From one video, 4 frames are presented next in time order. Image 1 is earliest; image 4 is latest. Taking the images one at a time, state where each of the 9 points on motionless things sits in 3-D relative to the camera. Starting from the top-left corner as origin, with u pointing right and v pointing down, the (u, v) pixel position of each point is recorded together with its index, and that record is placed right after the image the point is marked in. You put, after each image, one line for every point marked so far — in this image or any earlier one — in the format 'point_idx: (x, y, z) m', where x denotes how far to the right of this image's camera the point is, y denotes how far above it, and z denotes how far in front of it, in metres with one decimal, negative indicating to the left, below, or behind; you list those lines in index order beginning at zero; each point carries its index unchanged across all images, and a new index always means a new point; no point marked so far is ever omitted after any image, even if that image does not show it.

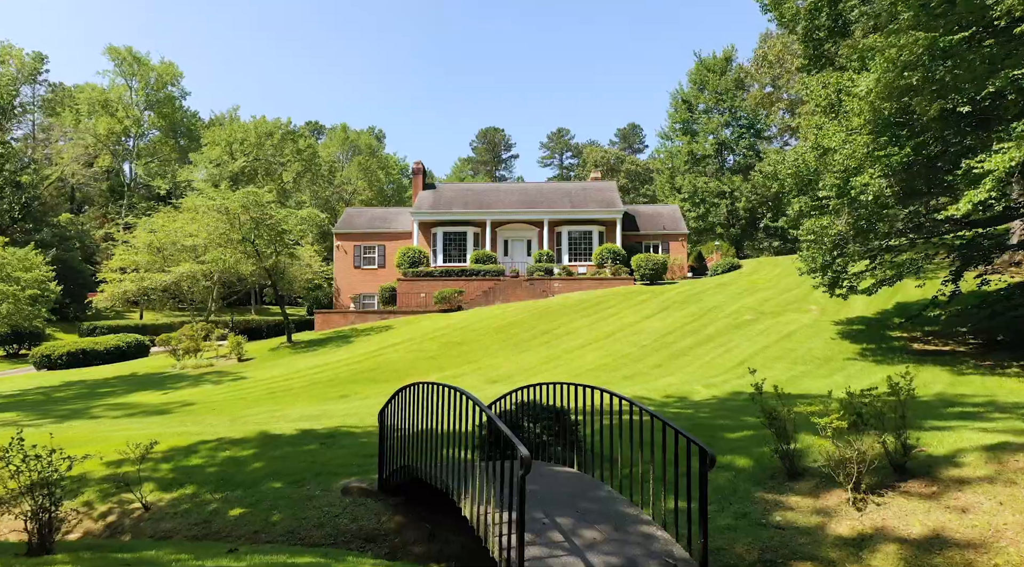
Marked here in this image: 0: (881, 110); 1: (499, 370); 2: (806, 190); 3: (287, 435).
0: (+7.0, +3.3, +13.0) m
1: (-0.3, -2.3, +18.0) m
2: (+6.9, +2.2, +16.1) m
3: (-3.3, -2.2, +10.1) m
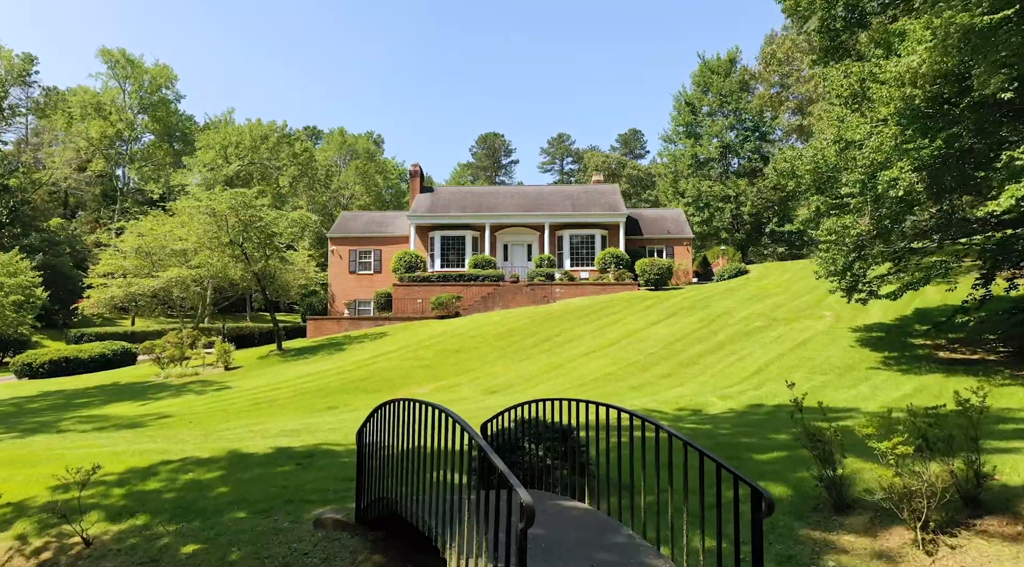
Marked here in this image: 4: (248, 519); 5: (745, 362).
0: (+7.0, +3.2, +12.0) m
1: (-0.4, -2.4, +16.9) m
2: (+6.9, +2.1, +15.1) m
3: (-3.4, -2.3, +9.1) m
4: (-2.7, -2.4, +7.0) m
5: (+5.6, -1.9, +16.5) m
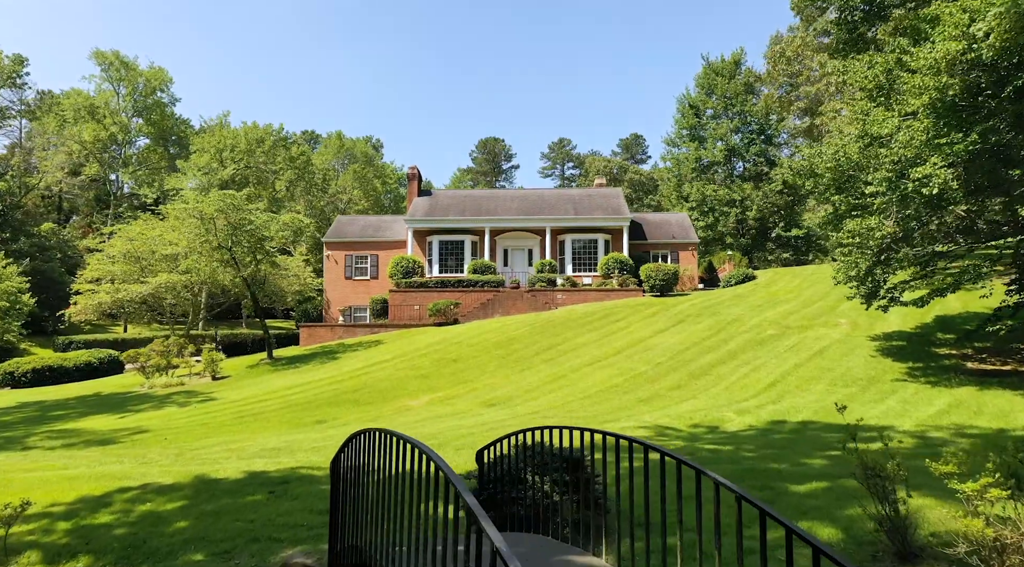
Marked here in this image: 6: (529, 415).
0: (+7.0, +3.2, +11.1) m
1: (-0.3, -2.5, +15.9) m
2: (+6.9, +2.0, +14.2) m
3: (-3.4, -2.3, +8.1) m
4: (-2.7, -2.4, +6.0) m
5: (+5.6, -2.0, +15.5) m
6: (+0.3, -2.6, +13.3) m
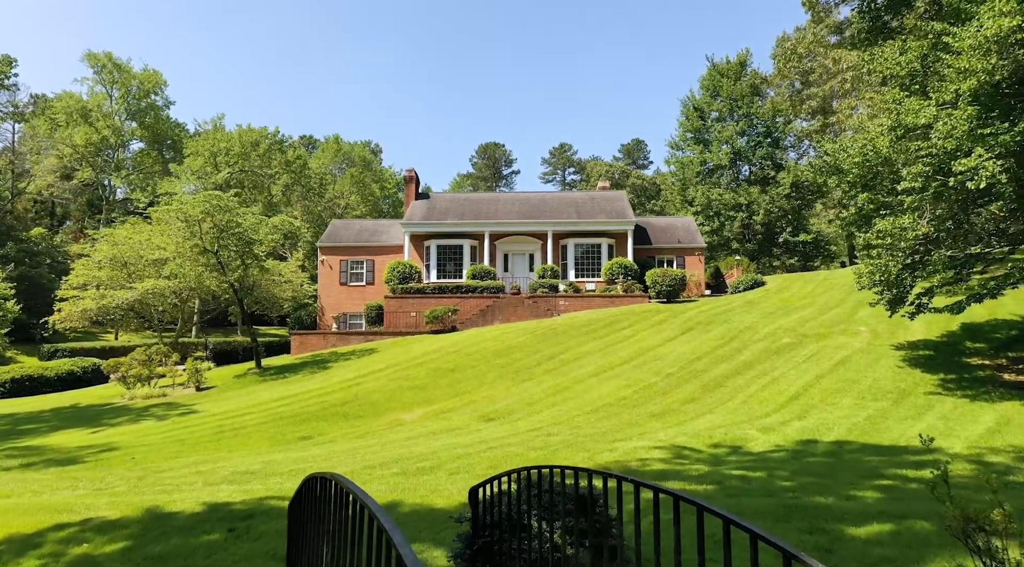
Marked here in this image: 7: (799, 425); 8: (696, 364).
0: (+7.0, +3.1, +10.0) m
1: (-0.3, -2.6, +14.9) m
2: (+6.9, +1.9, +13.1) m
3: (-3.3, -2.4, +7.1) m
4: (-2.7, -2.4, +4.9) m
5: (+5.6, -2.1, +14.4) m
6: (+0.3, -2.6, +12.2) m
7: (+4.7, -2.3, +11.2) m
8: (+4.5, -2.0, +16.9) m
